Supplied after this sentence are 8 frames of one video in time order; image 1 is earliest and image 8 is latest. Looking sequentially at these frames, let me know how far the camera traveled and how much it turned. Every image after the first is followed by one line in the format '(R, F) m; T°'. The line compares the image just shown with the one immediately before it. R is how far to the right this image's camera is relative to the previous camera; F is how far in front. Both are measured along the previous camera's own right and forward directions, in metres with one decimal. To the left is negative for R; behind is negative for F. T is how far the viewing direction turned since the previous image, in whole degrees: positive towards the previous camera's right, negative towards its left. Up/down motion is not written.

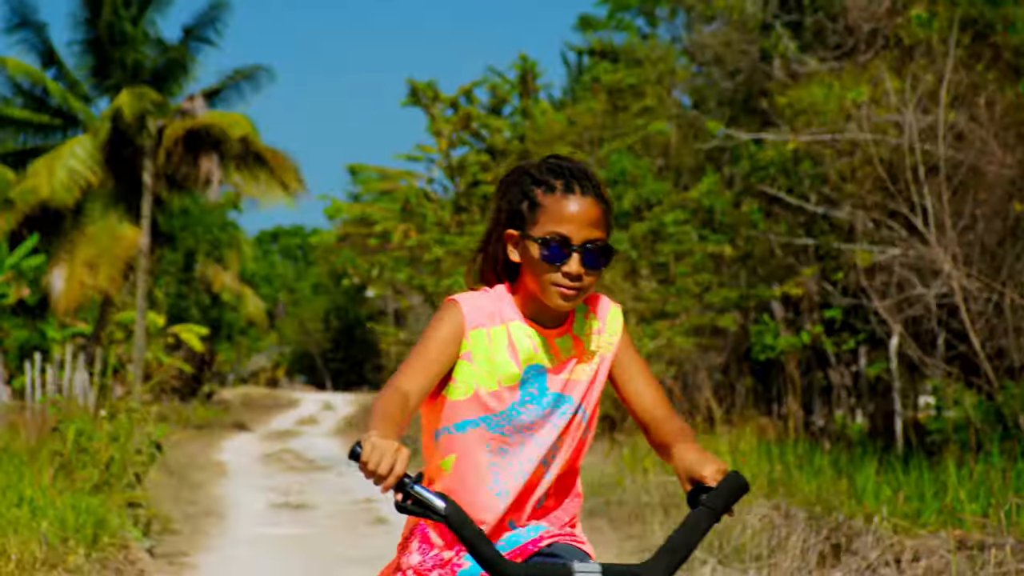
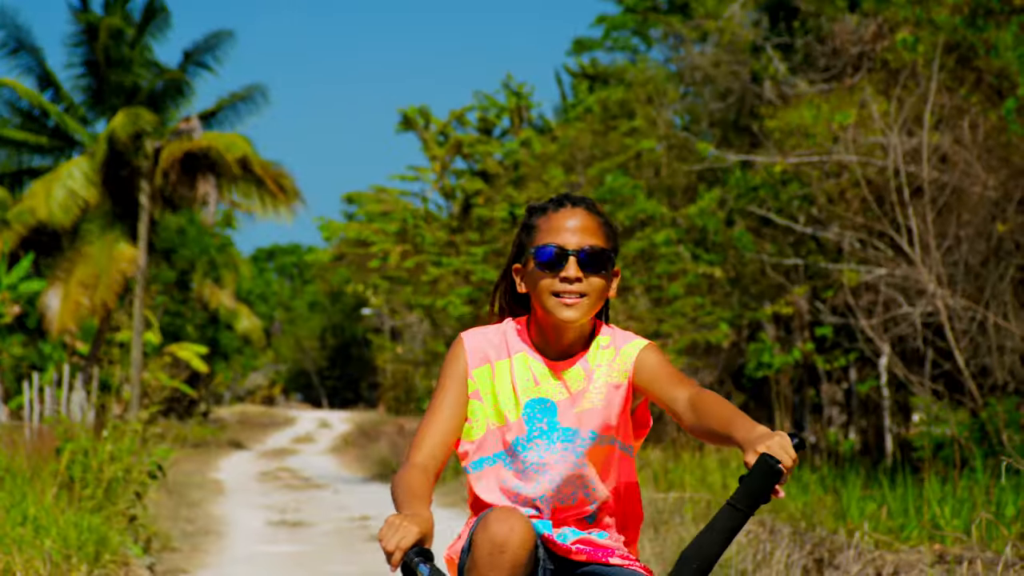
(0.0, -0.2) m; 0°
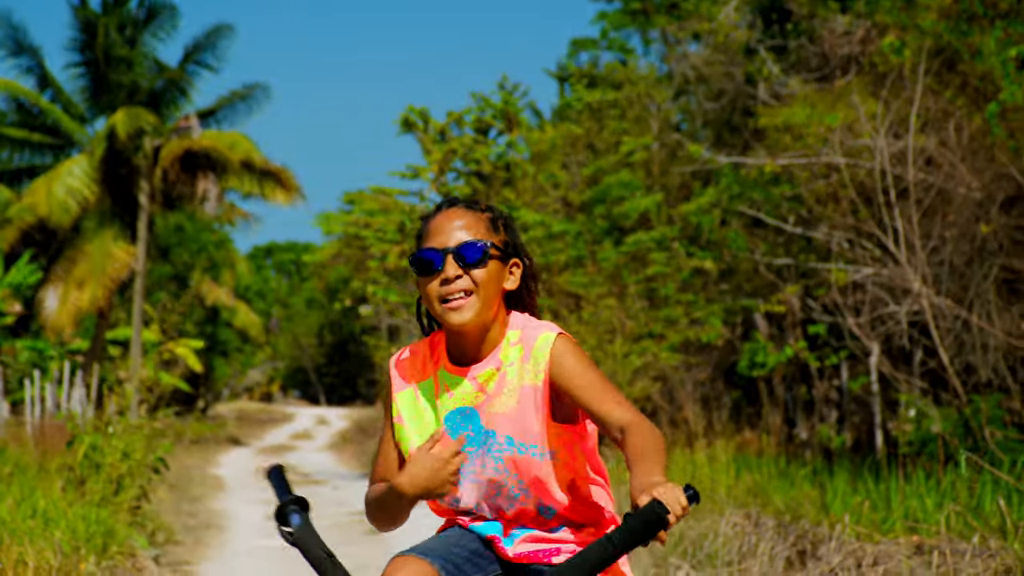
(0.0, -0.3) m; 0°
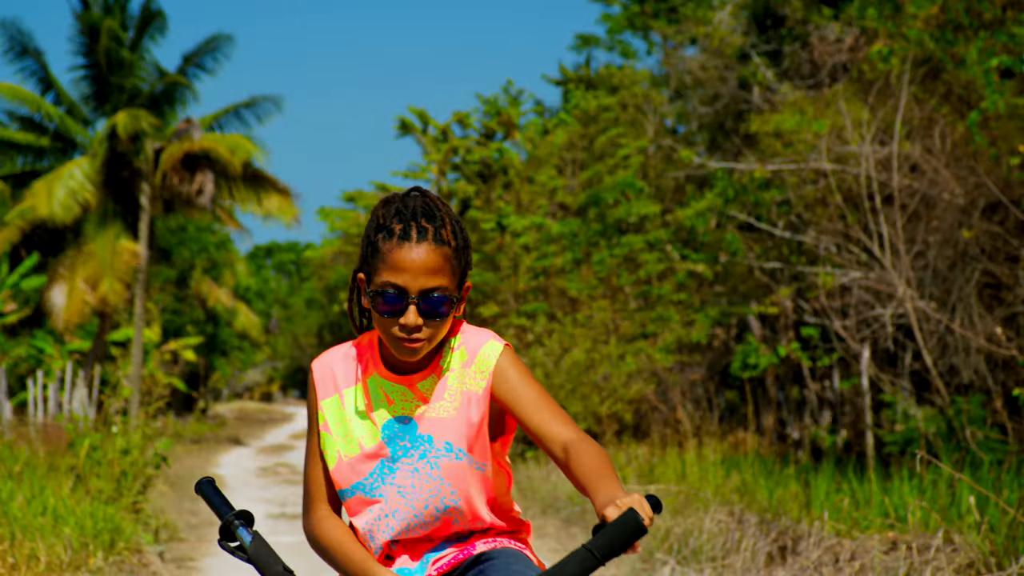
(+0.1, -0.3) m; 0°
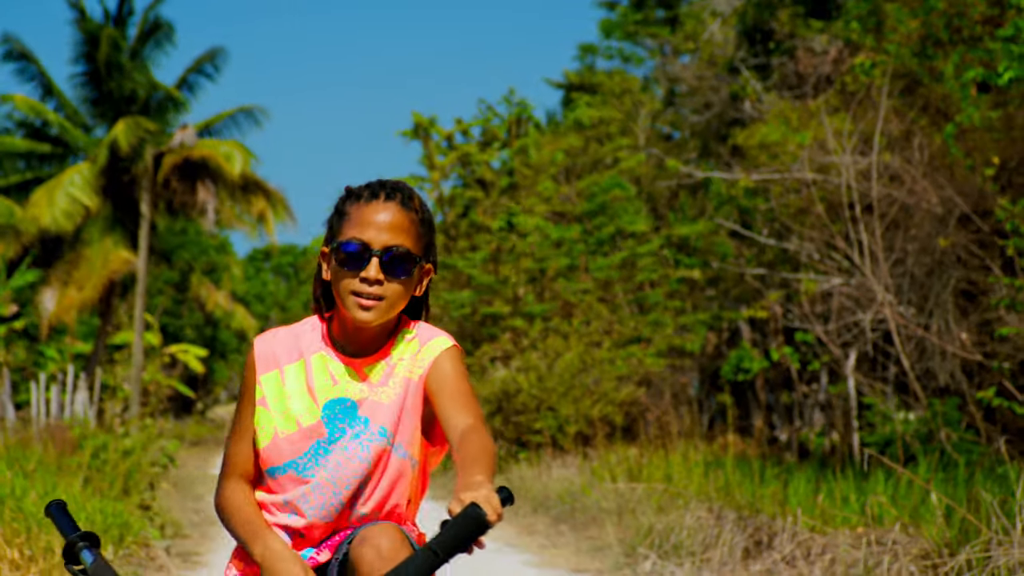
(+0.1, -0.4) m; 0°
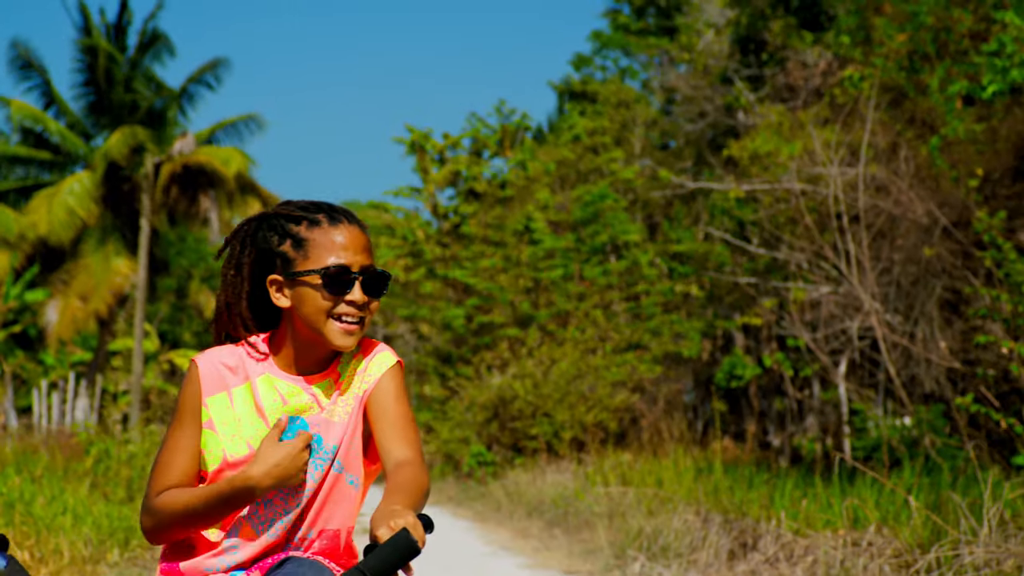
(0.0, -0.3) m; 0°
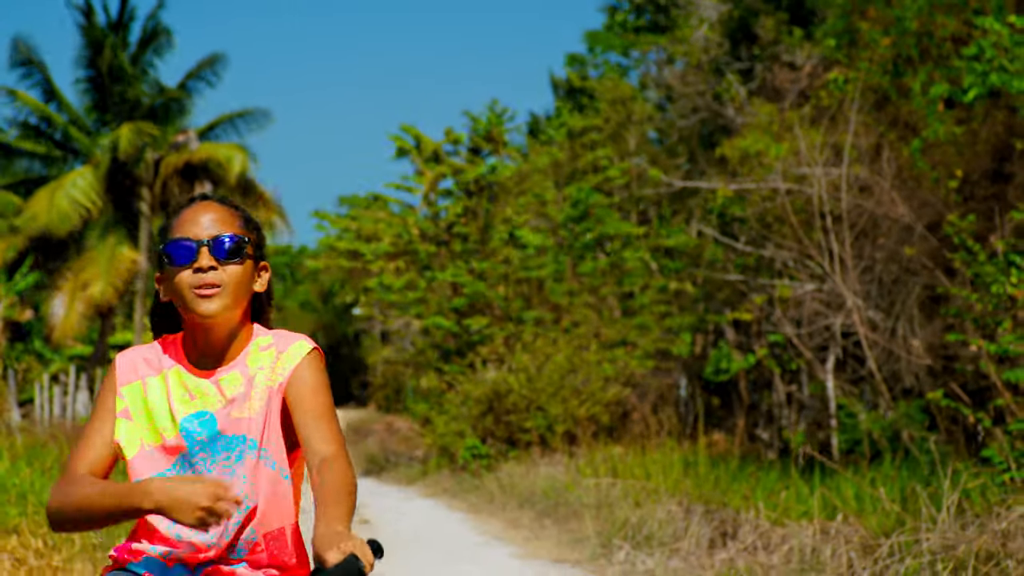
(+0.1, -0.4) m; 0°
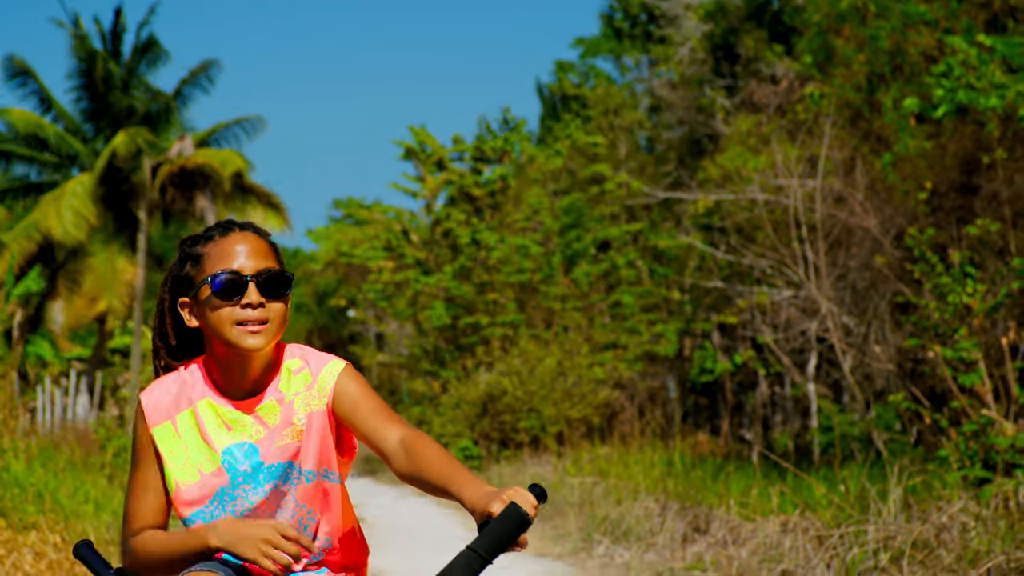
(+0.1, -0.6) m; 0°
